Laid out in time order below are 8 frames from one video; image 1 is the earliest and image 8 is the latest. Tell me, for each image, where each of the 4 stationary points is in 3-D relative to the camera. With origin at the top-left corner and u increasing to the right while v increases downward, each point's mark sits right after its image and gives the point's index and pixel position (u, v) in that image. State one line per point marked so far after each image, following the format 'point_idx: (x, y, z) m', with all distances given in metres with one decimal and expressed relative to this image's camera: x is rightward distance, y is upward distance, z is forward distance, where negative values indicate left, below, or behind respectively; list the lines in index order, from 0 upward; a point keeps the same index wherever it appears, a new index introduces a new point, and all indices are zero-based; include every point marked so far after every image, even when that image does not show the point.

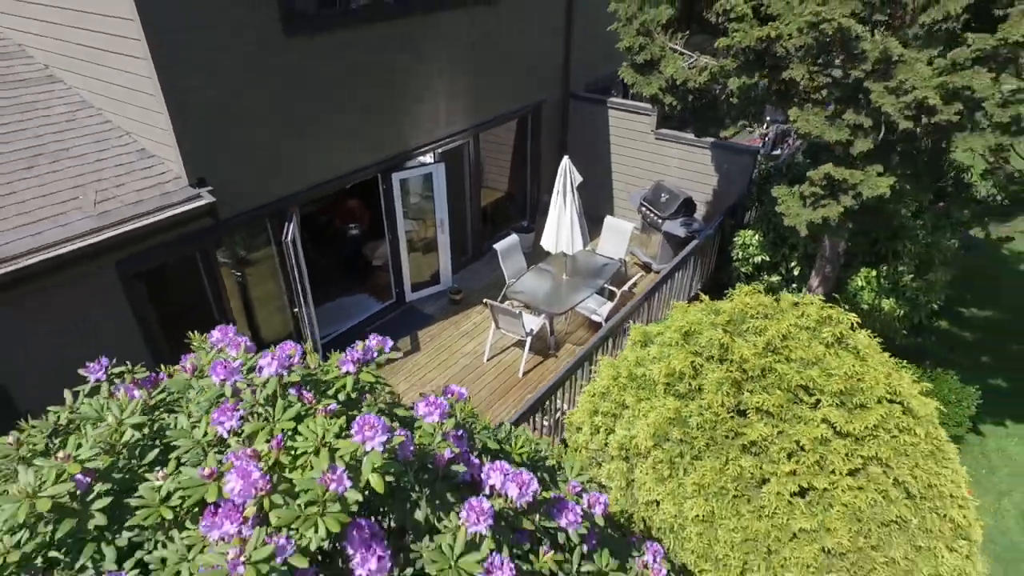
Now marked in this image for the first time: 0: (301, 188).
0: (-2.3, +1.1, +6.8) m
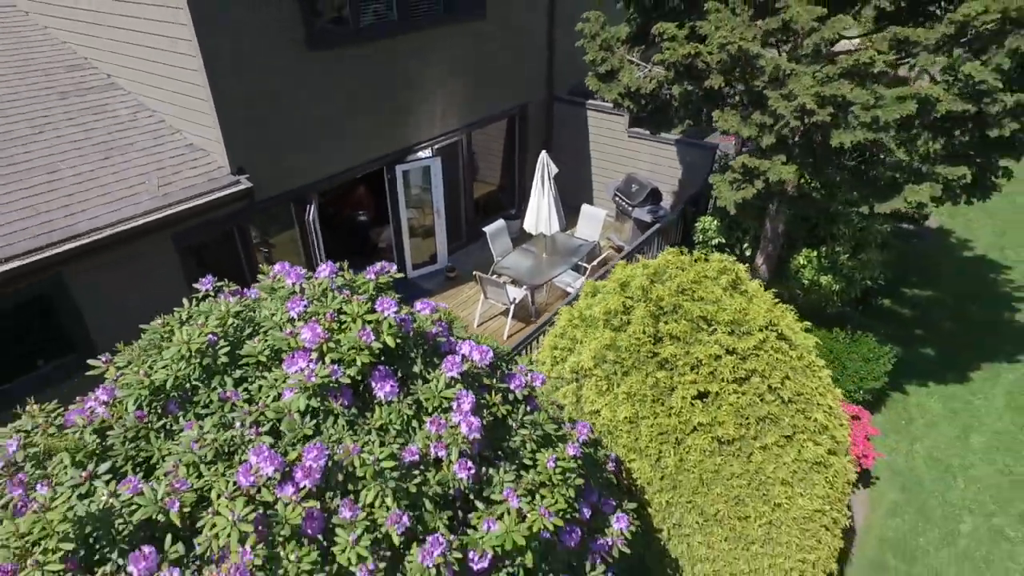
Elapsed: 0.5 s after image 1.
0: (-2.5, +1.4, +8.0) m
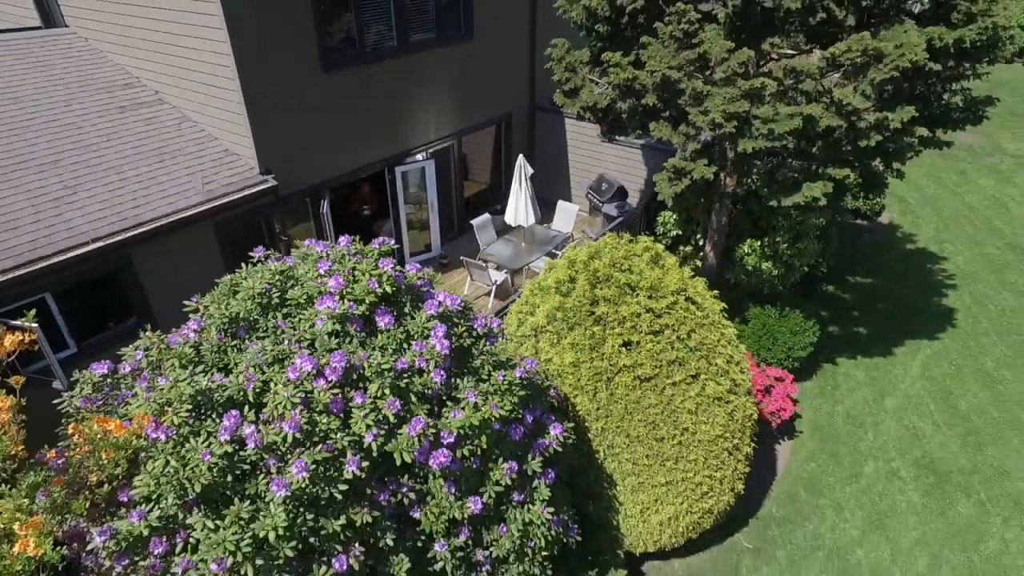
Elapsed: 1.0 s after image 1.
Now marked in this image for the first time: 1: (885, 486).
0: (-2.8, +1.7, +9.6) m
1: (+5.2, -2.7, +8.6) m
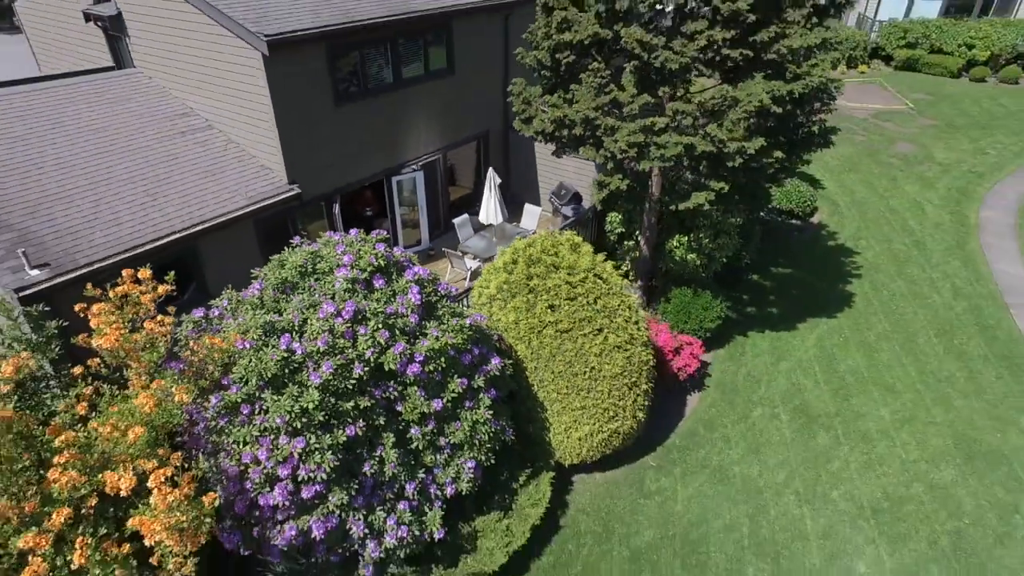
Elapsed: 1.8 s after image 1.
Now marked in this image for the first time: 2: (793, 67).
0: (-3.4, +2.0, +12.2) m
1: (+4.6, -2.4, +11.2) m
2: (+4.2, +3.4, +9.5) m
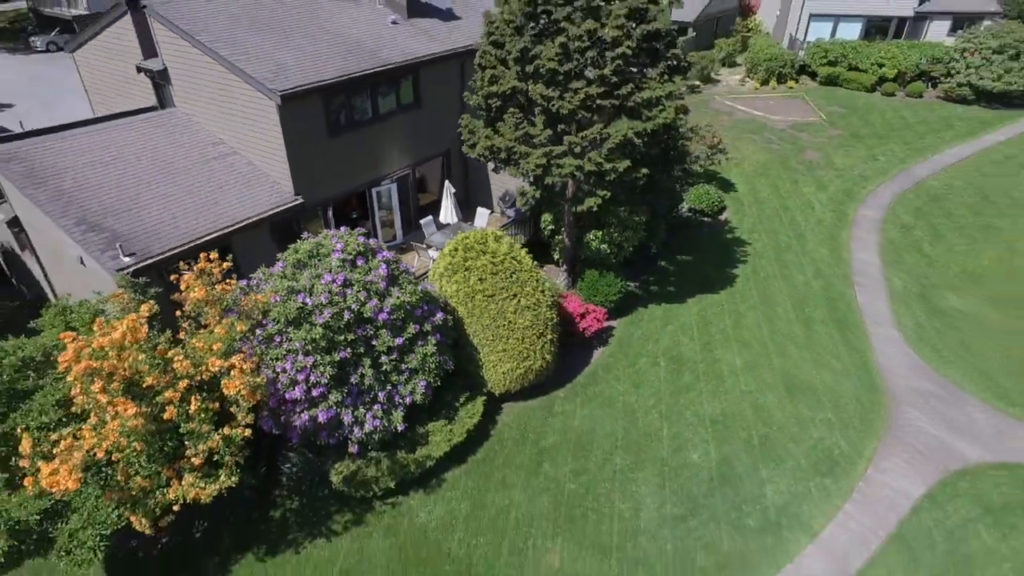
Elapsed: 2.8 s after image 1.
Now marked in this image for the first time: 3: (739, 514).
0: (-4.7, +2.4, +16.2) m
1: (+3.3, -2.0, +15.3) m
2: (+2.9, +3.8, +13.5) m
3: (+4.3, -4.3, +11.7) m
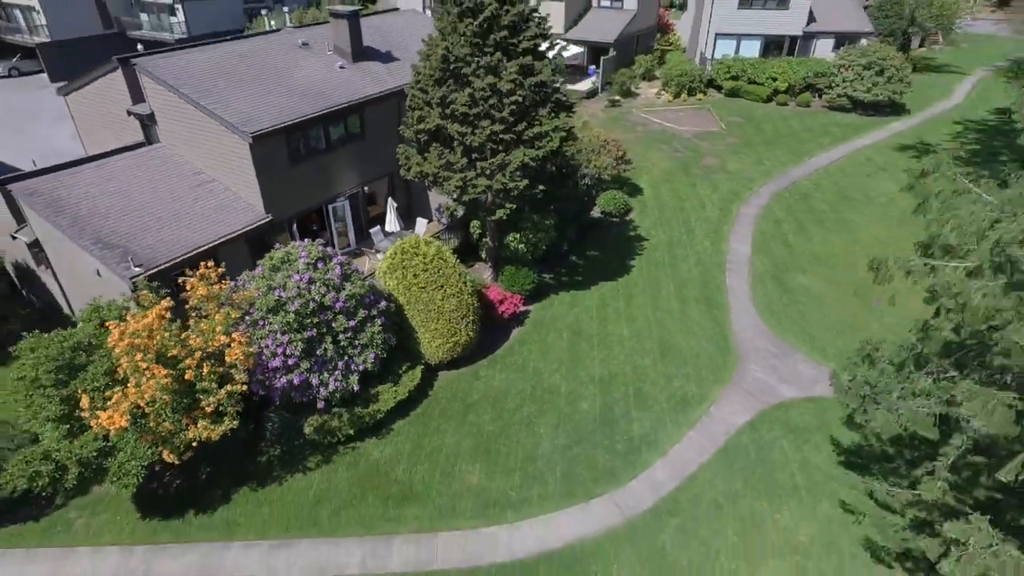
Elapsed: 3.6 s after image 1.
0: (-6.9, +2.4, +19.8) m
1: (+1.3, -1.6, +19.4) m
2: (+0.8, +4.1, +17.7) m
3: (+2.6, -3.9, +15.9) m
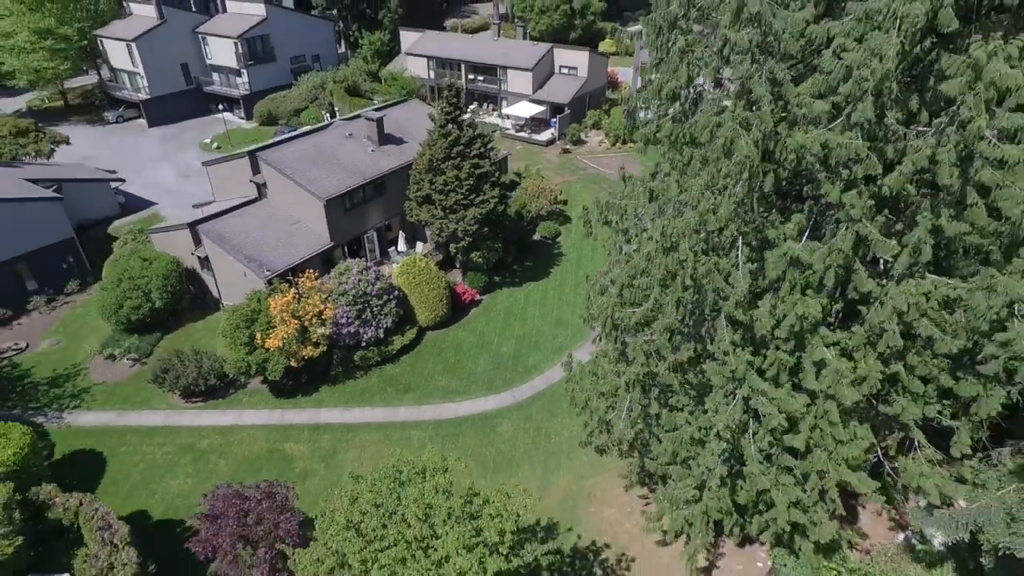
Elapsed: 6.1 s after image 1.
0: (-9.1, +2.7, +33.9) m
1: (-0.9, -1.5, +33.4) m
2: (-1.4, +4.3, +31.6) m
3: (+0.2, -3.8, +29.9) m
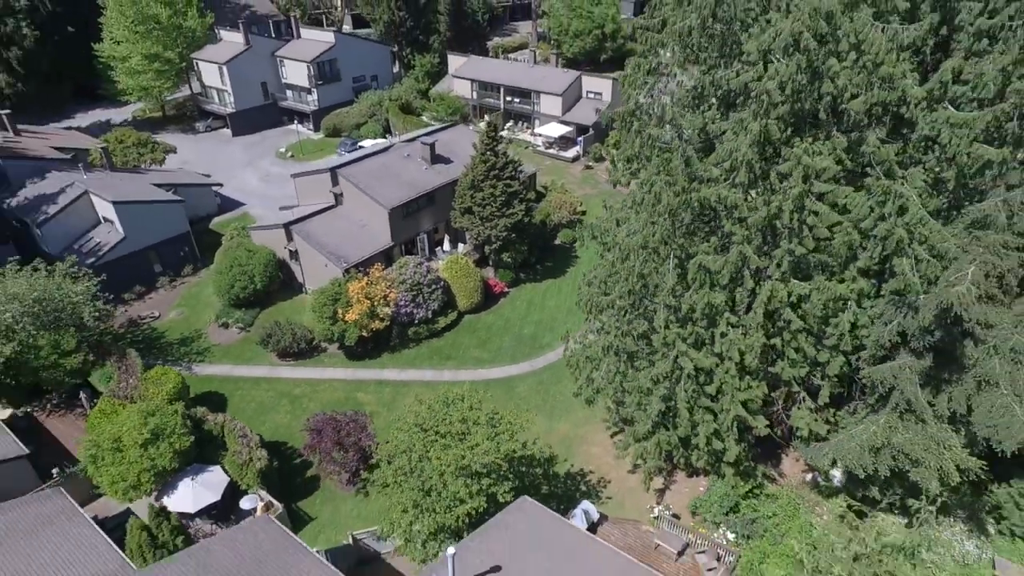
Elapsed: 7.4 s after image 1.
0: (-7.5, +3.3, +42.5) m
1: (+0.5, -1.1, +41.5) m
2: (+0.1, +4.6, +39.7) m
3: (+1.4, -3.5, +37.9) m
